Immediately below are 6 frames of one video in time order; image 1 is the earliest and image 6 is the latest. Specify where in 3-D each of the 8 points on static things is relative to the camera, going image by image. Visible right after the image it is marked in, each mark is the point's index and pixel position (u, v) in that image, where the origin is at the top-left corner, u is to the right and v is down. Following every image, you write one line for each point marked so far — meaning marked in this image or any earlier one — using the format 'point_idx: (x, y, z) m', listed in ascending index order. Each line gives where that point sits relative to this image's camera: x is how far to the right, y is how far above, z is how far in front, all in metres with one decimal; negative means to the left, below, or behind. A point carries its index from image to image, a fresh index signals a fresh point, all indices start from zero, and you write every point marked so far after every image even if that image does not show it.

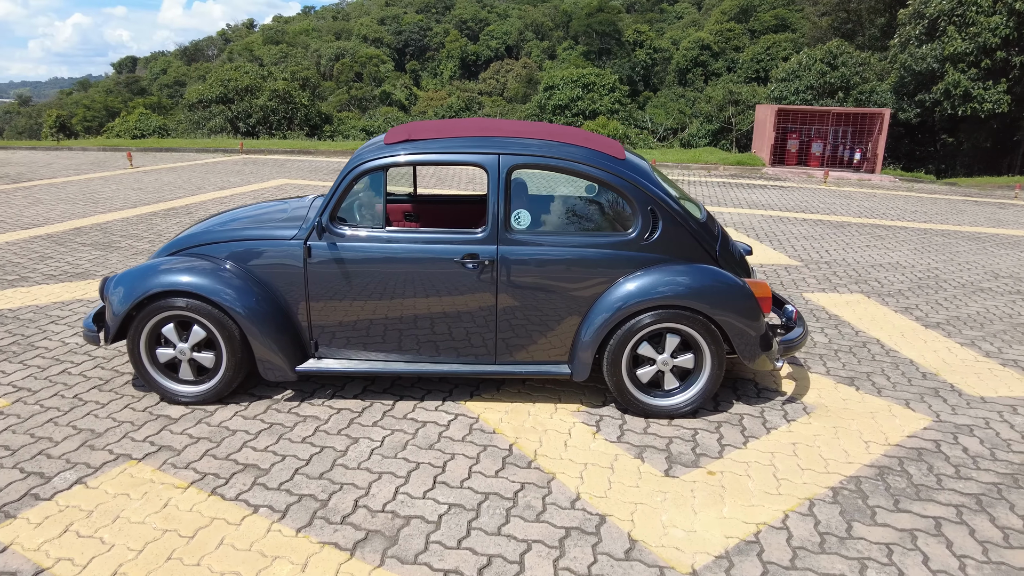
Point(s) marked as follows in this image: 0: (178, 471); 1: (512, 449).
0: (-1.6, -0.9, +3.1) m
1: (0.0, -0.8, +3.3) m
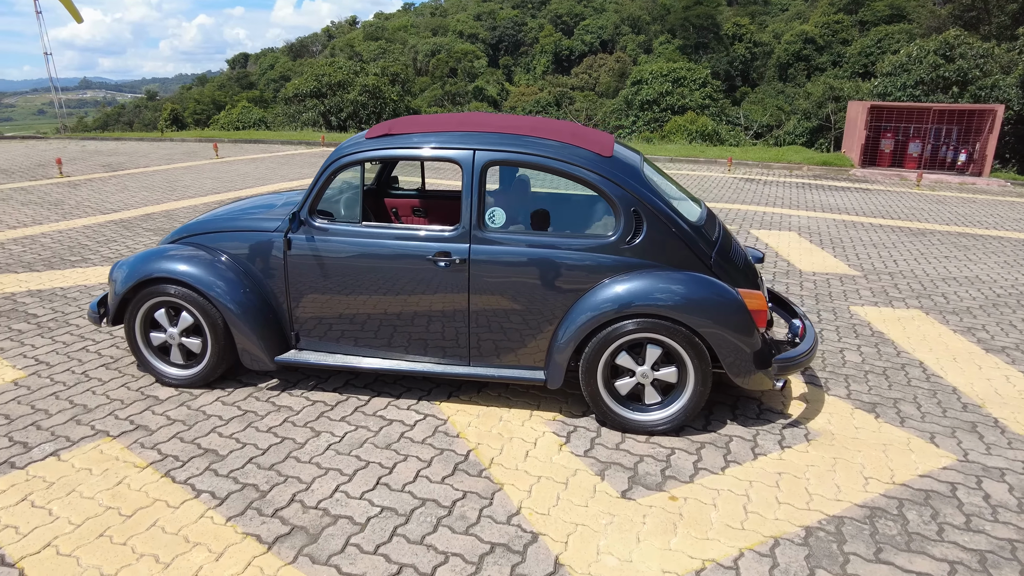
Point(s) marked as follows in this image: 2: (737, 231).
0: (-1.8, -0.8, +3.2) m
1: (-0.2, -0.8, +3.2) m
2: (+2.9, +0.7, +8.3) m
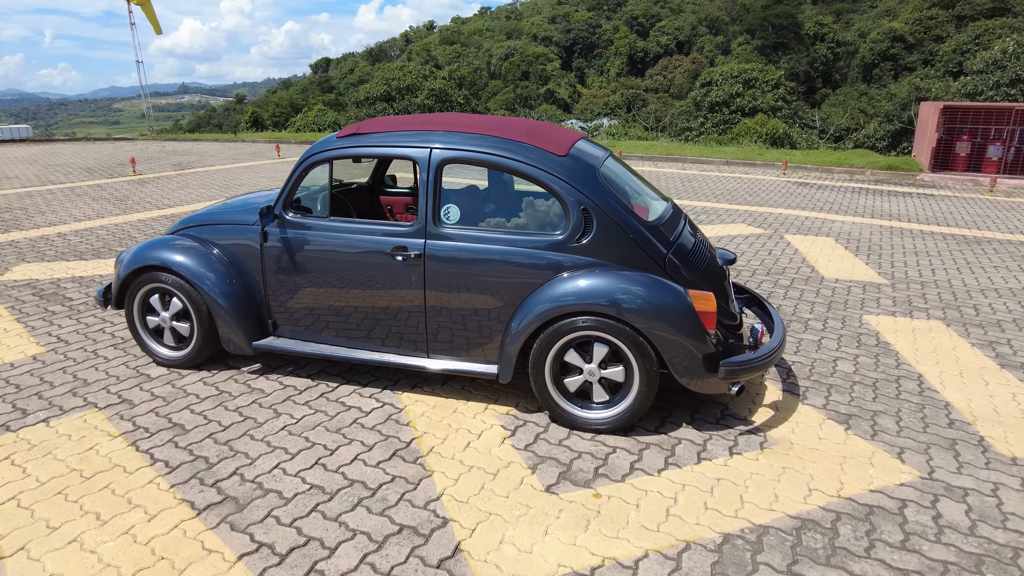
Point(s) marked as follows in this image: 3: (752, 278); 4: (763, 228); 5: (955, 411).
0: (-2.1, -0.7, +3.5) m
1: (-0.5, -0.8, +3.3) m
2: (+3.2, +0.6, +8.0) m
3: (+2.4, +0.1, +6.4) m
4: (+3.3, +0.8, +8.5) m
5: (+2.7, -0.7, +3.8) m
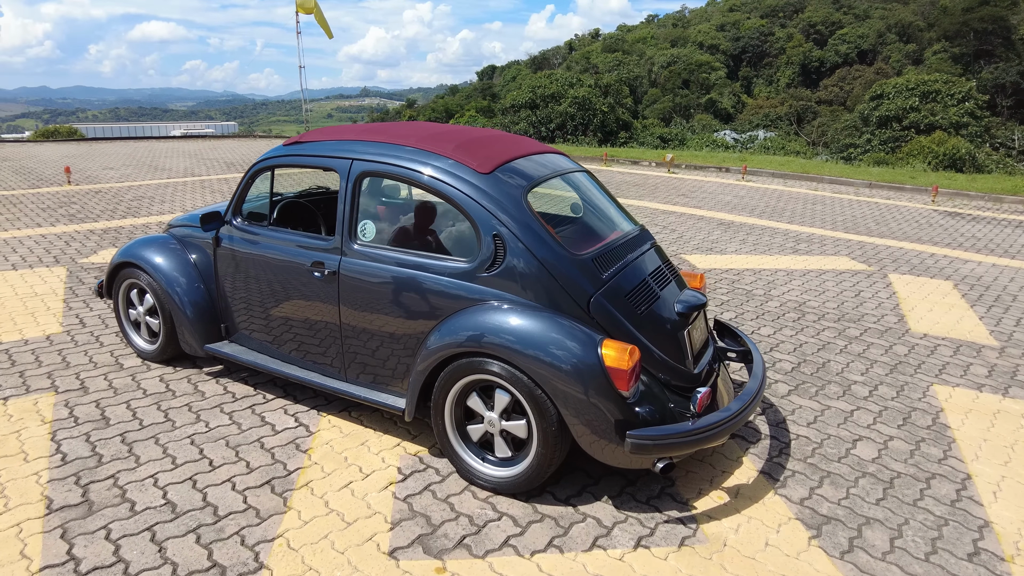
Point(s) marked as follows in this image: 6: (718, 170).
0: (-2.6, -0.7, +3.7) m
1: (-1.1, -0.9, +3.1) m
2: (+3.8, +0.1, +6.8) m
3: (+2.6, -0.3, +5.4) m
4: (+4.0, +0.3, +7.2) m
5: (+2.1, -1.1, +2.9) m
6: (+4.9, +2.8, +15.2) m
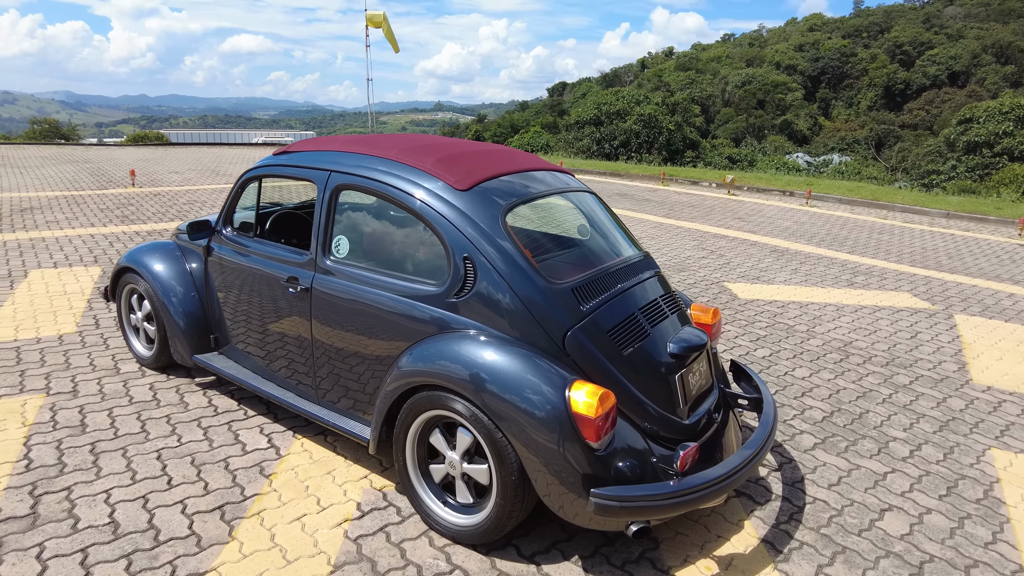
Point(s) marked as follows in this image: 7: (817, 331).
0: (-2.6, -0.7, +3.7) m
1: (-1.2, -1.0, +3.0) m
2: (+4.0, -0.3, +6.1) m
3: (+2.6, -0.6, +4.9) m
4: (+4.3, -0.1, +6.6) m
5: (+1.9, -1.3, +2.4) m
6: (+6.1, +2.1, +14.5) m
7: (+2.7, -0.4, +5.7) m
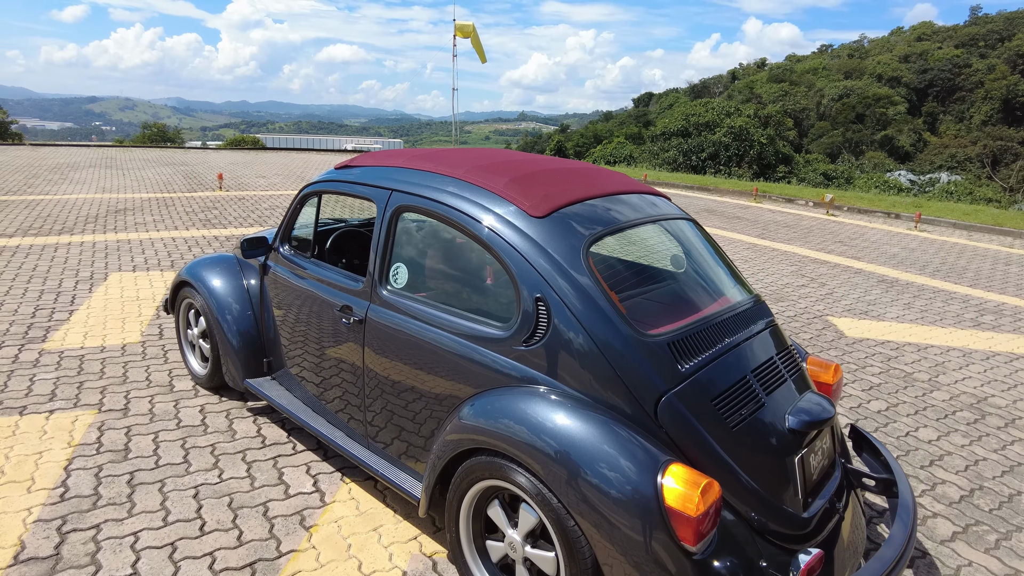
0: (-2.3, -0.8, +3.5) m
1: (-0.9, -1.1, +2.6) m
2: (+4.6, -0.7, +5.2) m
3: (+3.1, -0.9, +4.1) m
4: (+5.0, -0.6, +5.6) m
5: (+2.1, -1.6, +1.6) m
6: (+7.8, +1.5, +13.2) m
7: (+3.3, -0.7, +4.9) m
